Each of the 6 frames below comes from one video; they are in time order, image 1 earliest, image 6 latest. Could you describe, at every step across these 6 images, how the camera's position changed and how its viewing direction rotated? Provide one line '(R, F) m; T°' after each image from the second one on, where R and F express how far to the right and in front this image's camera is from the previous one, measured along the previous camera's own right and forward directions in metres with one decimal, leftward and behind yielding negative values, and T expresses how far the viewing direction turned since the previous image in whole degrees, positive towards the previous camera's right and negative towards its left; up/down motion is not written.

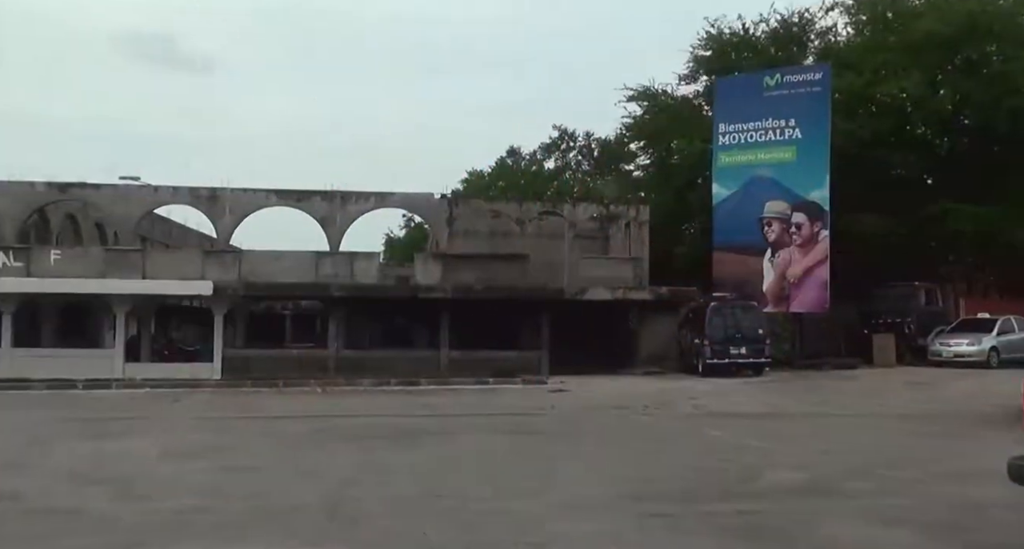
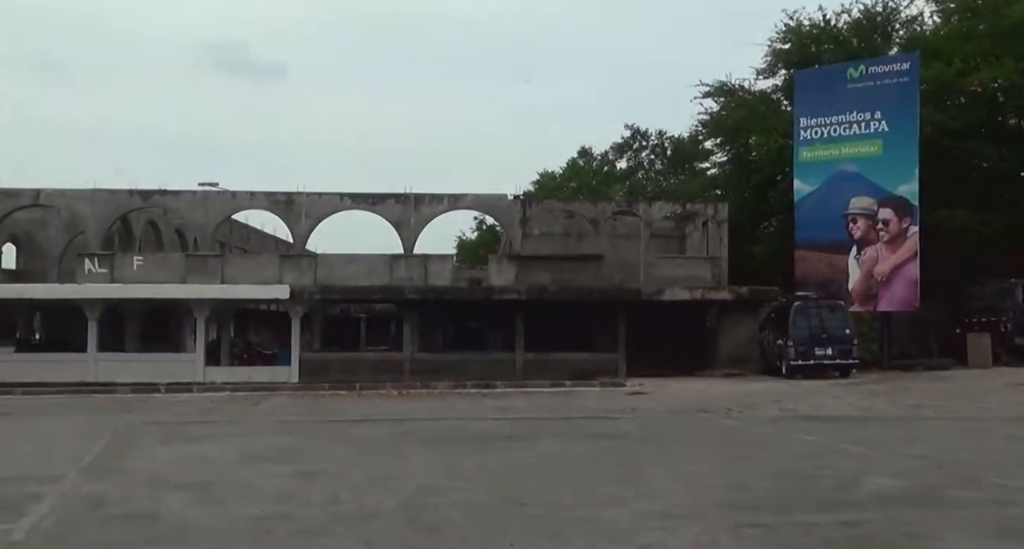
(-0.2, +0.5) m; -5°
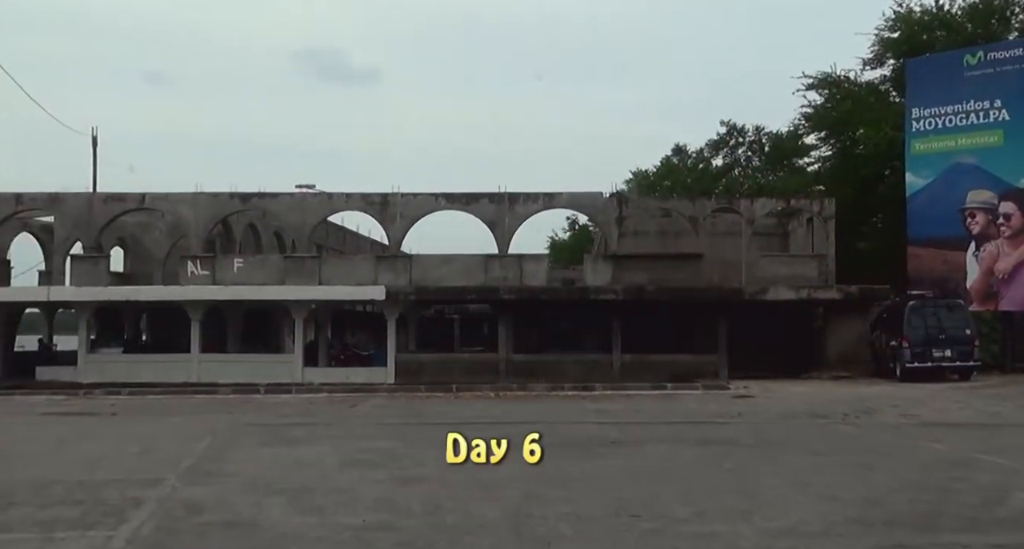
(-0.2, +0.6) m; -6°
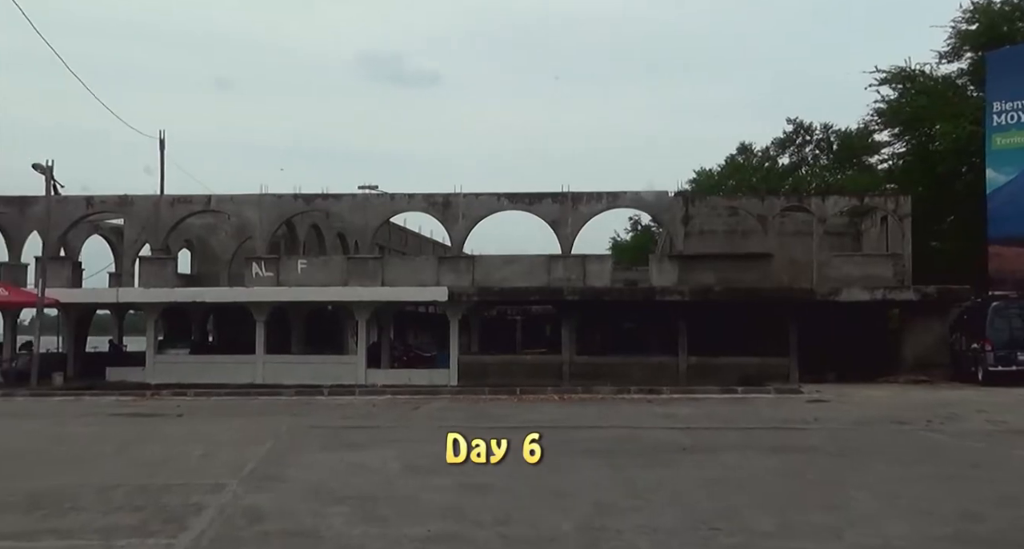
(-0.1, +0.4) m; -4°
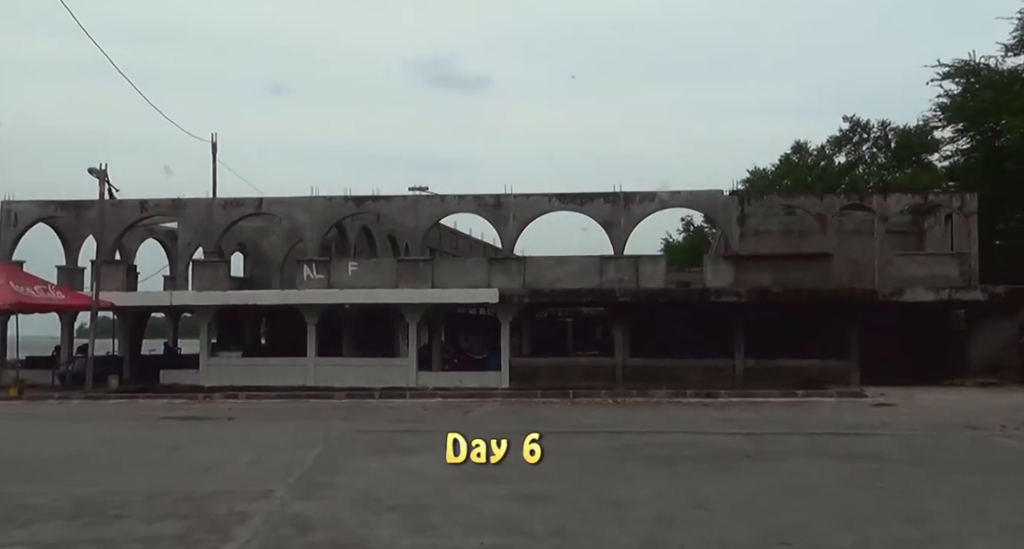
(-0.1, +0.3) m; -3°
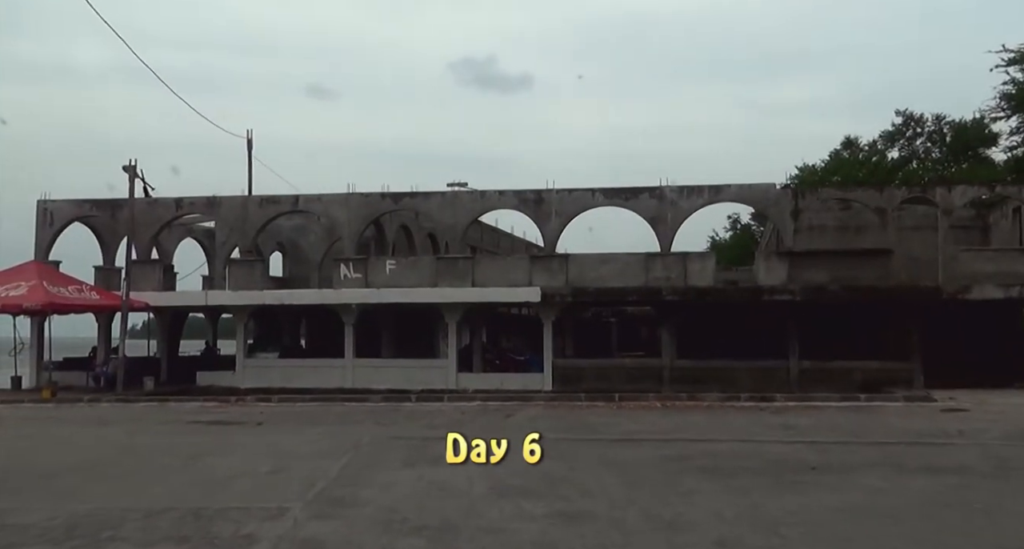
(0.0, +0.9) m; -3°
